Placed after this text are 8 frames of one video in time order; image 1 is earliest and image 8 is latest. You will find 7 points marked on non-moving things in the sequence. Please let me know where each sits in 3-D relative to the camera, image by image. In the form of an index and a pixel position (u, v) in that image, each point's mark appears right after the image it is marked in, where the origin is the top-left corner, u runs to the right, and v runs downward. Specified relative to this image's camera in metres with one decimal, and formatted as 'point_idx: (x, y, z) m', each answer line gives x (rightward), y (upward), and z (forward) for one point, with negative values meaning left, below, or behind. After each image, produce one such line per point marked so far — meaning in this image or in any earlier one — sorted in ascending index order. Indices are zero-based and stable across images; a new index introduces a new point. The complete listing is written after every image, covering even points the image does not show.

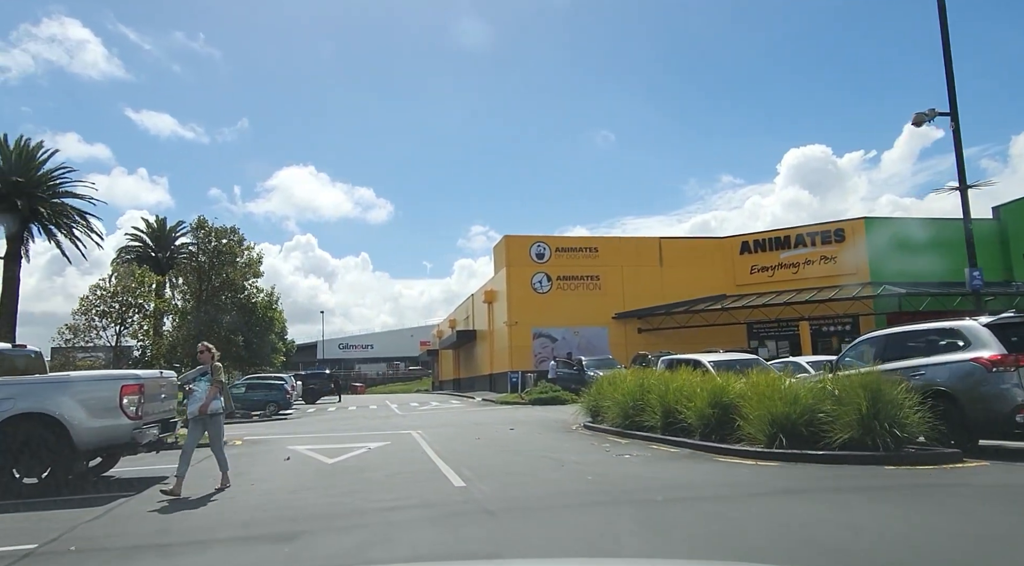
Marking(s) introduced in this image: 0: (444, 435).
0: (-1.8, -3.9, +18.9) m
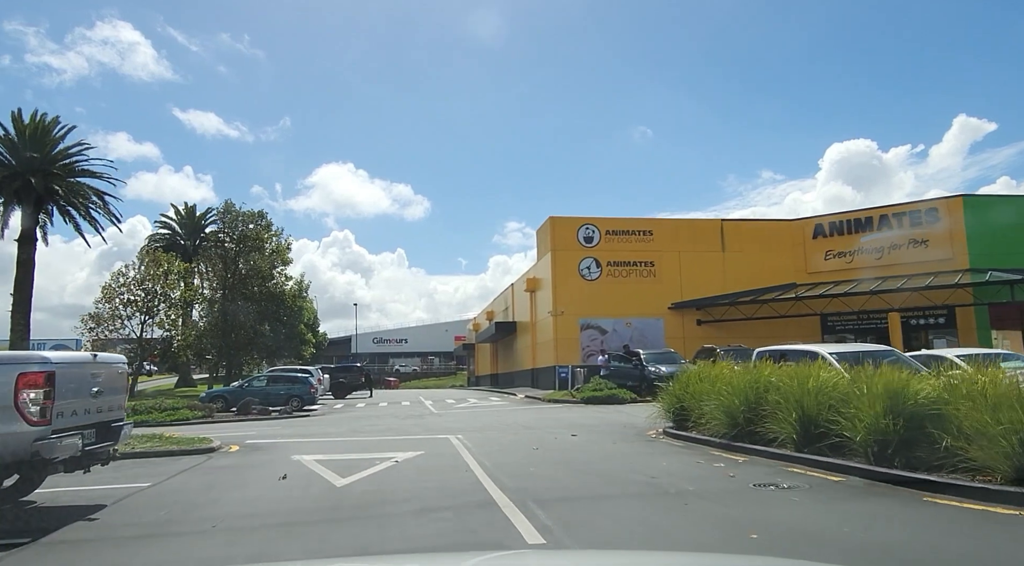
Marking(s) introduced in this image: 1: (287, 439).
0: (-0.5, -3.3, +15.5) m
1: (-5.4, -3.8, +17.8) m
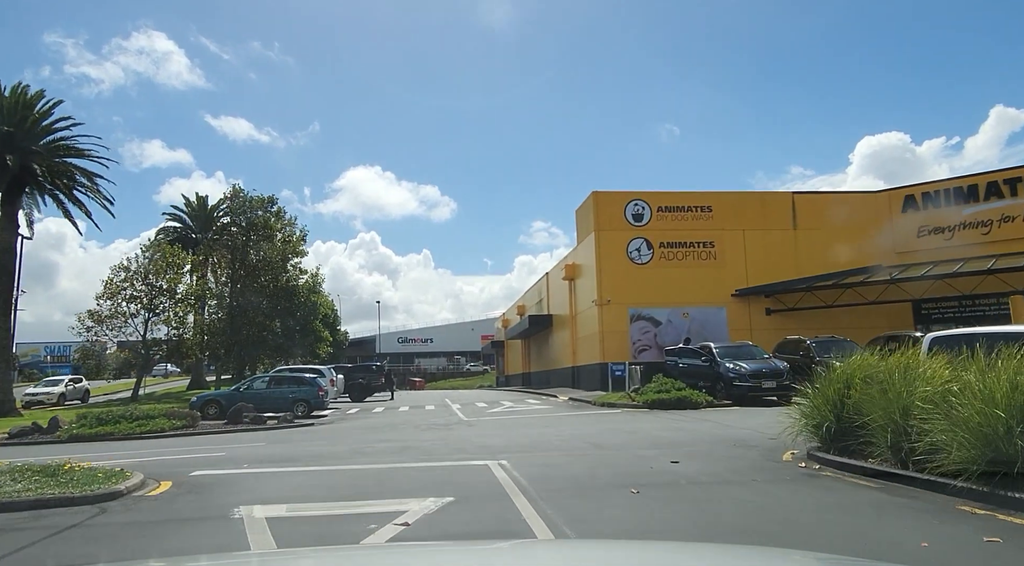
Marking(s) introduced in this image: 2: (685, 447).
0: (+0.5, -2.7, +10.9) m
1: (-4.4, -3.2, +13.3) m
2: (+2.8, -2.6, +11.8) m
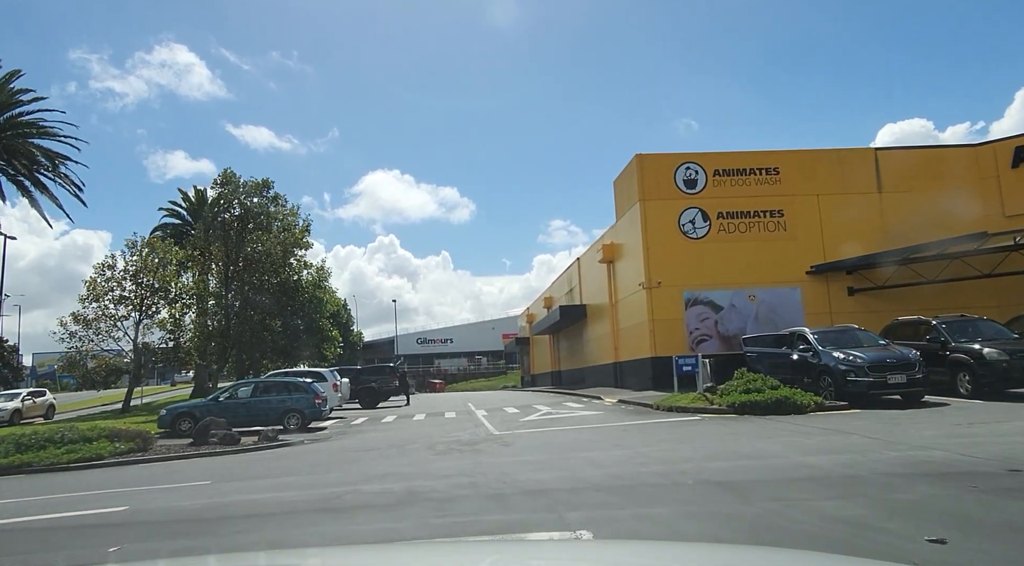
0: (+1.1, -2.1, +6.0) m
1: (-3.6, -2.7, +8.6) m
2: (+3.4, -1.9, +6.9) m
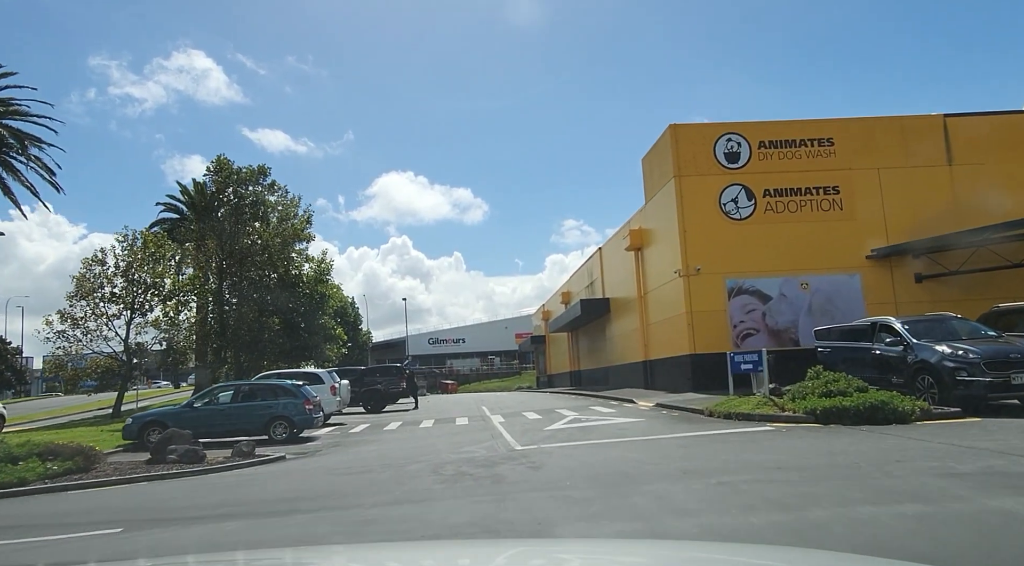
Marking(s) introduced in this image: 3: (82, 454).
0: (+1.4, -1.7, +3.0) m
1: (-3.3, -2.4, +5.6) m
2: (+3.7, -1.5, +3.8) m
3: (-7.6, -3.0, +13.0) m
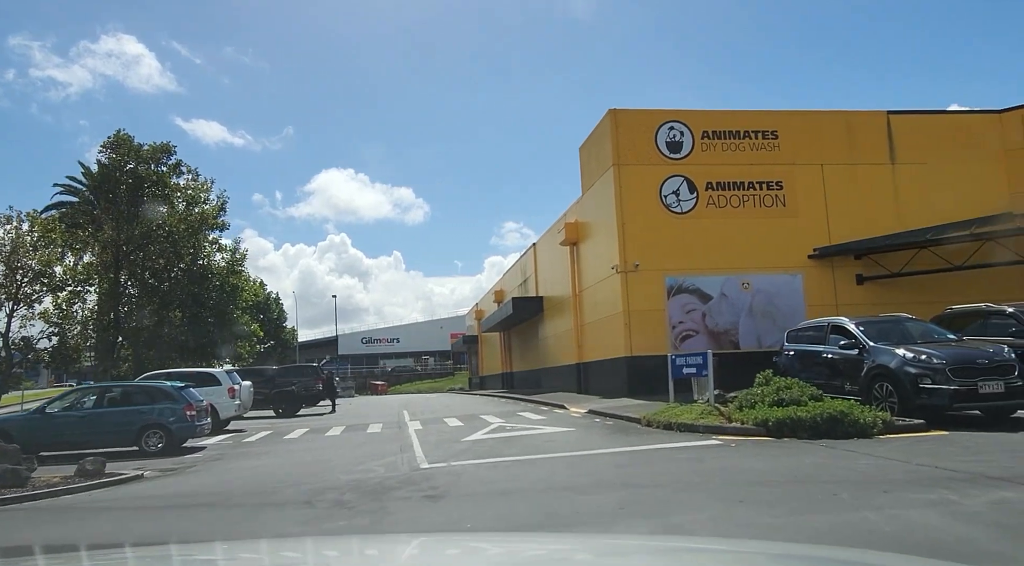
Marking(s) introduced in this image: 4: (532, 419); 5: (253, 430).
0: (+0.9, -1.5, +1.1) m
1: (-4.1, -2.1, +3.4) m
2: (+3.1, -1.4, +2.1) m
3: (-9.0, -2.7, +10.3) m
4: (+0.5, -3.4, +18.2) m
5: (-6.9, -3.9, +19.5) m
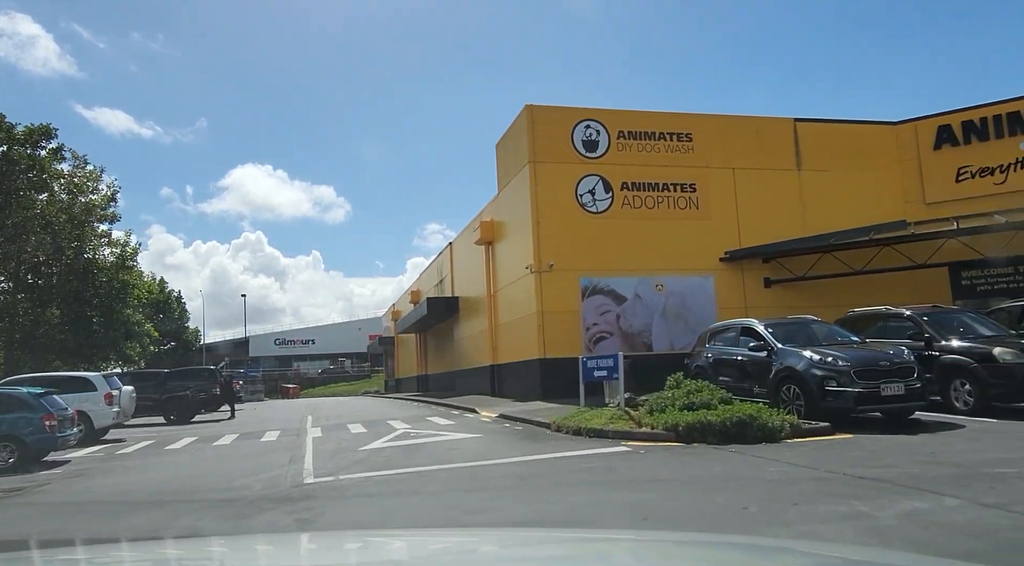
0: (+0.5, -1.5, +0.5) m
1: (-4.6, -2.0, +2.2) m
2: (+2.7, -1.4, +1.8) m
3: (-10.3, -2.5, +8.6) m
4: (-1.7, -3.4, +17.4) m
5: (-9.2, -3.8, +17.9) m
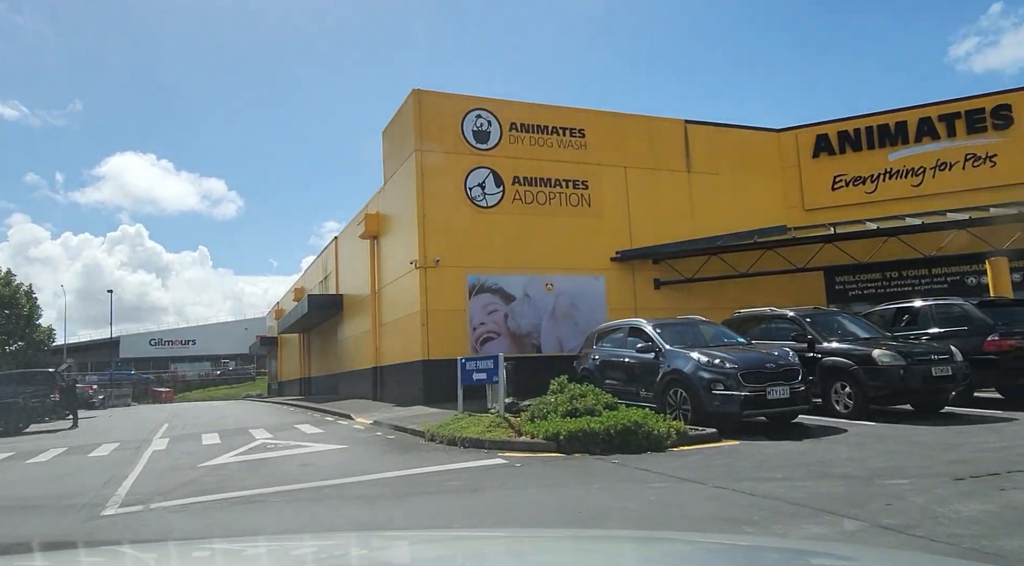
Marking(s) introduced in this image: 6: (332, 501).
0: (+0.2, -1.4, -0.5) m
1: (-5.2, -1.8, +0.4) m
2: (+2.1, -1.3, +1.0) m
3: (-11.7, -2.3, +6.0) m
4: (-4.4, -3.2, +15.9) m
5: (-11.9, -3.6, +15.3) m
6: (-1.9, -2.3, +7.6) m
